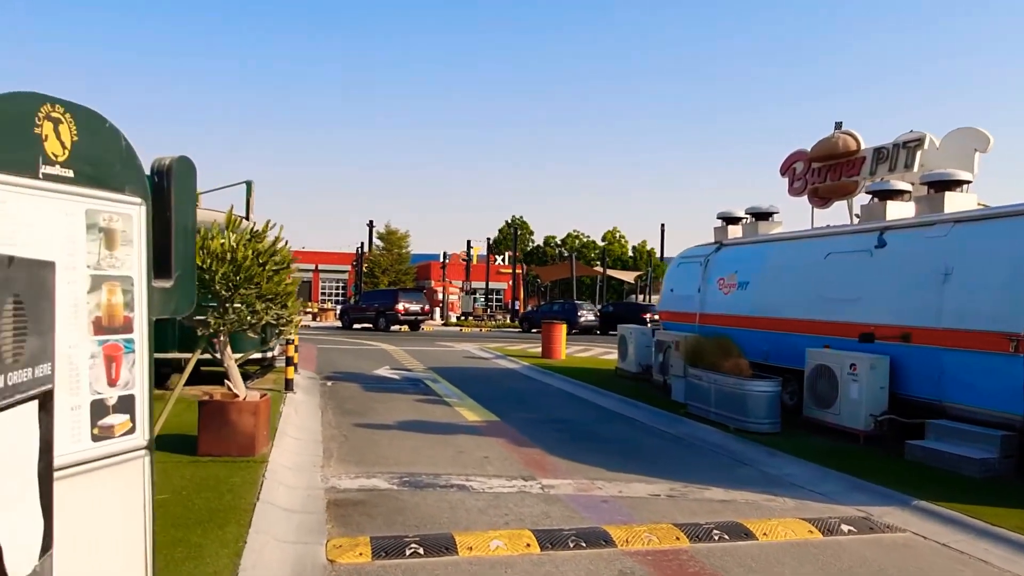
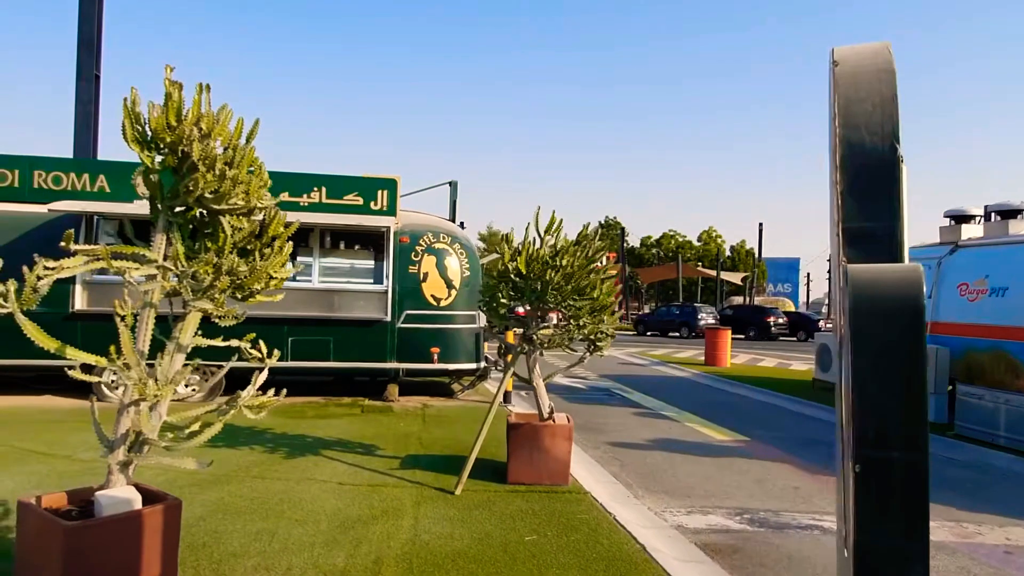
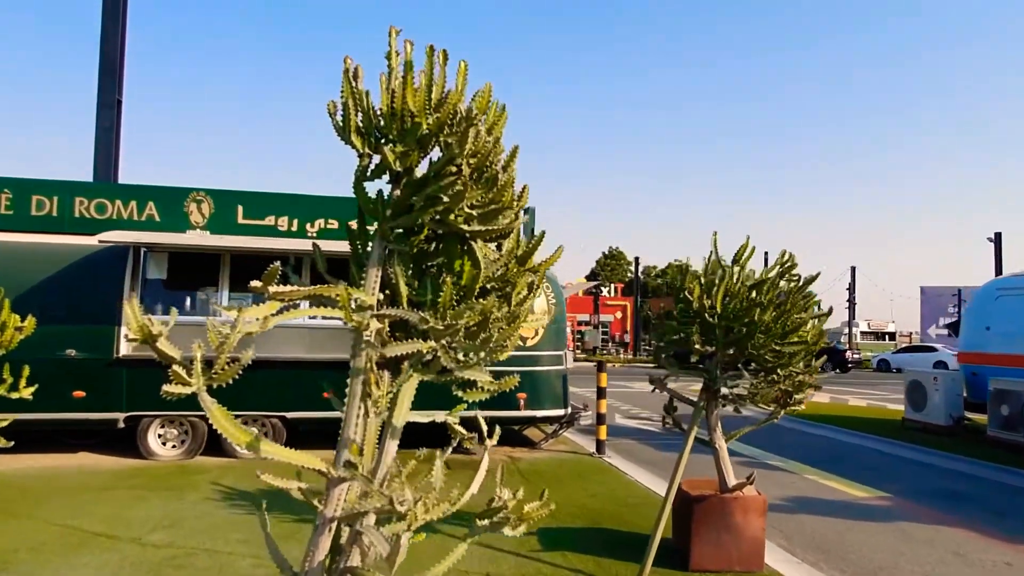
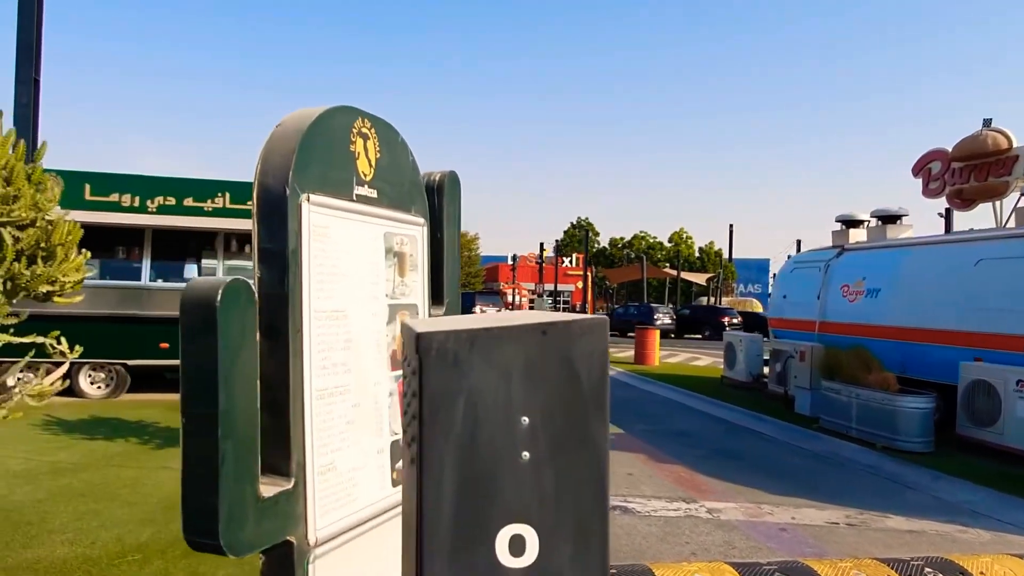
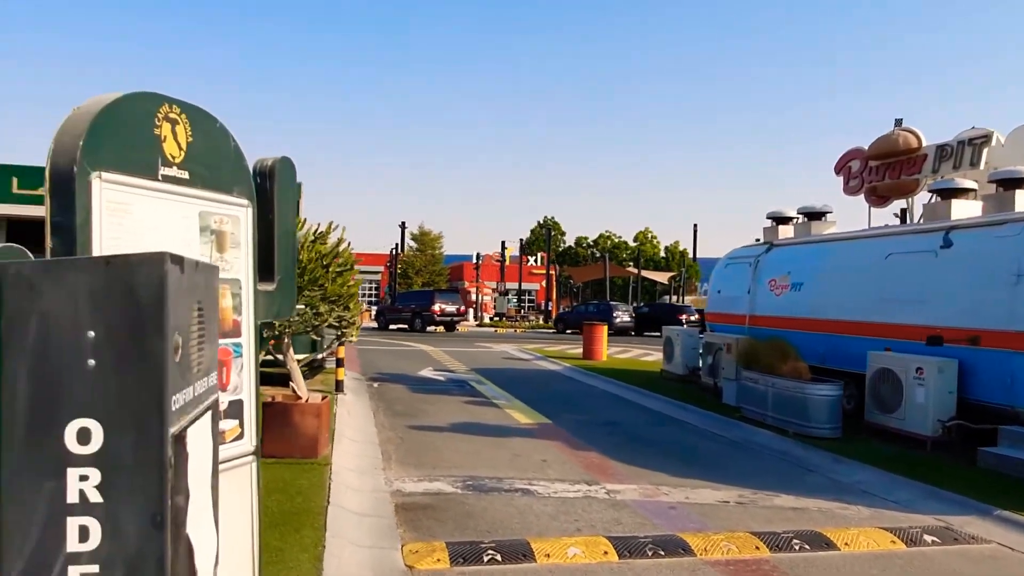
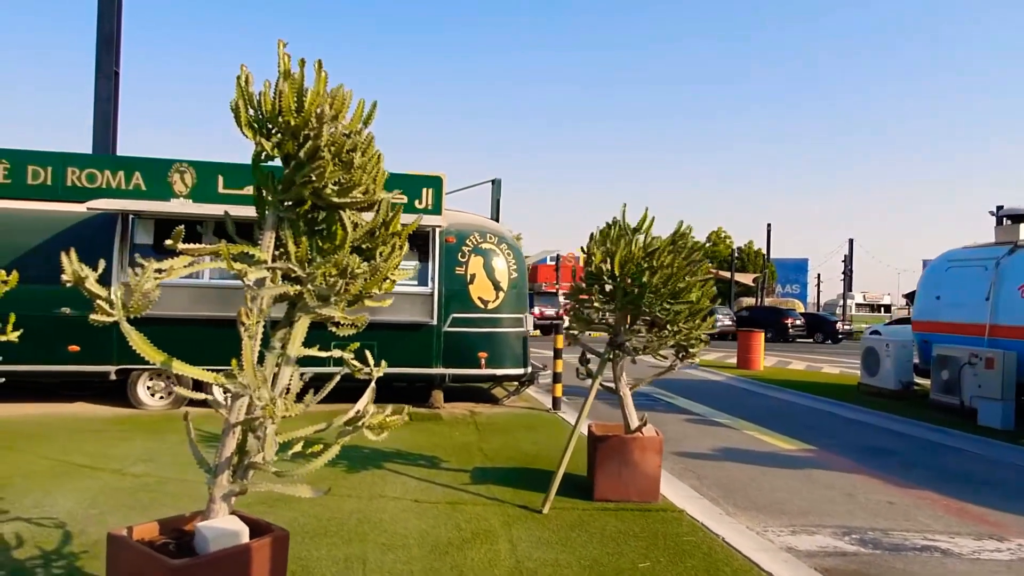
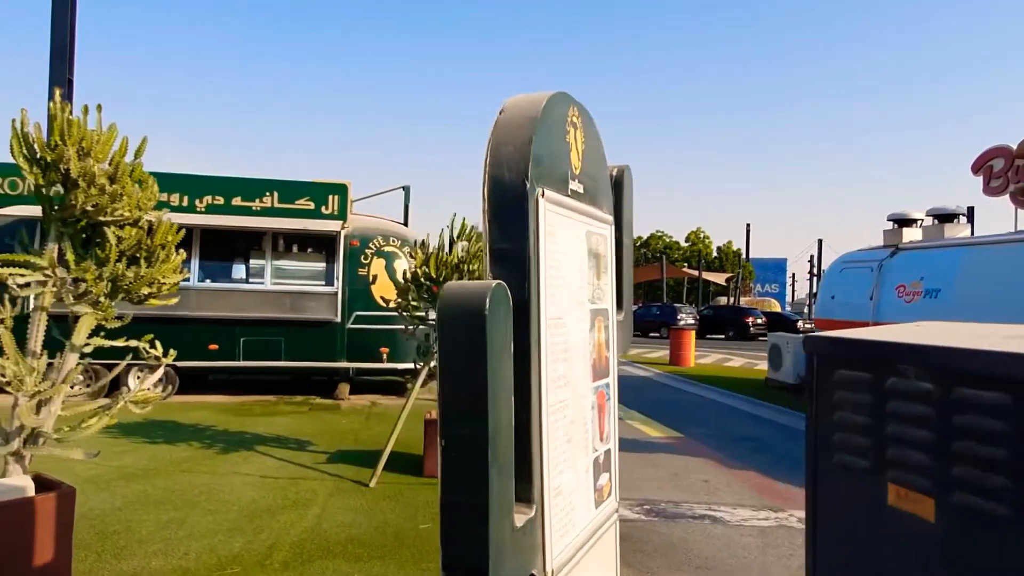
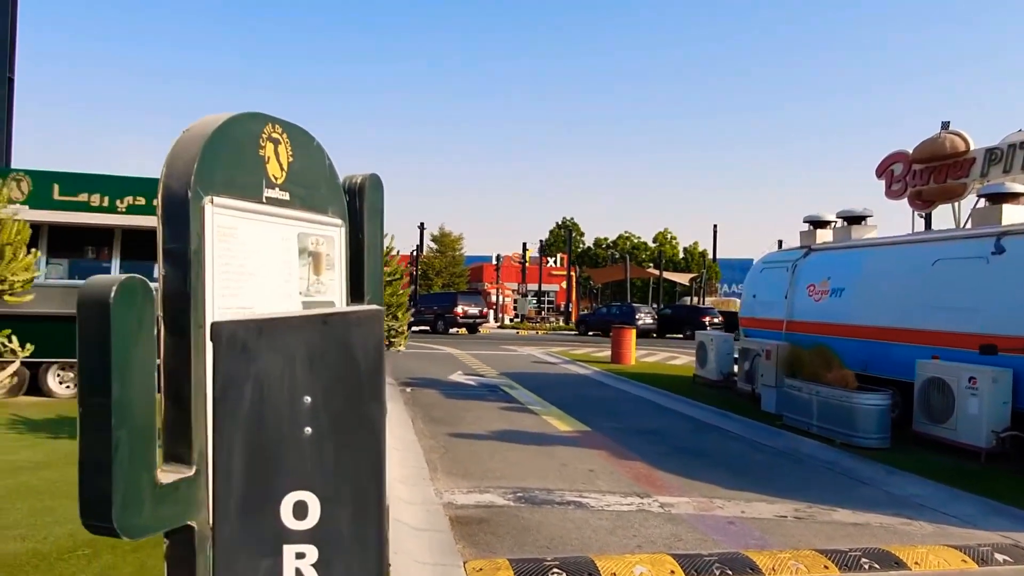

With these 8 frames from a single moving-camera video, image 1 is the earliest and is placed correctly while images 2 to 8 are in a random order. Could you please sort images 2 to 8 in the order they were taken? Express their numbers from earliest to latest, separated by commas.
5, 8, 4, 7, 2, 6, 3
